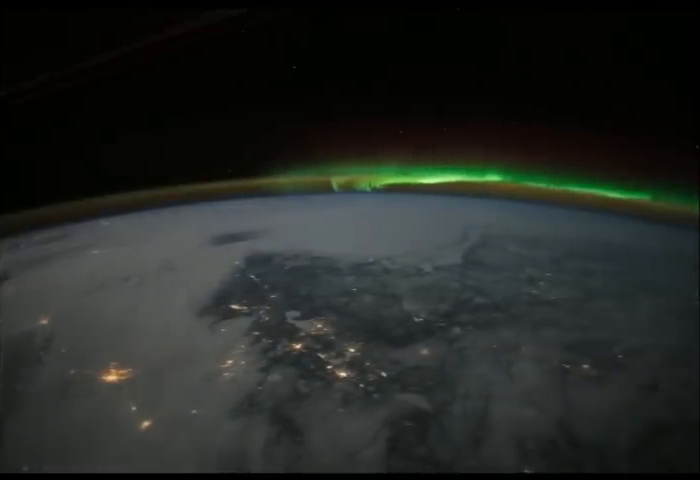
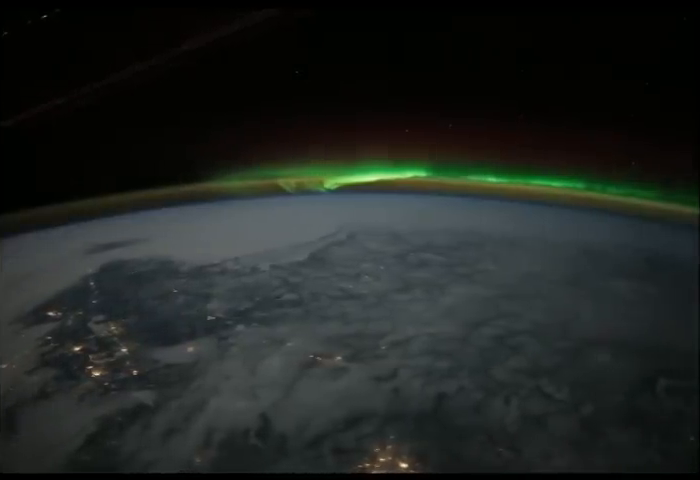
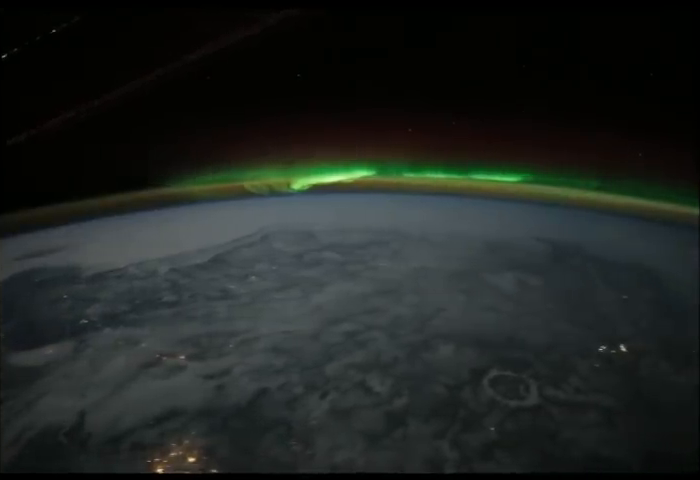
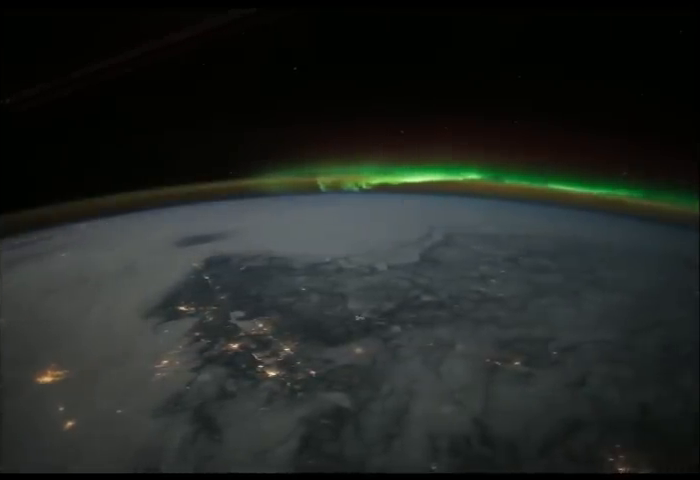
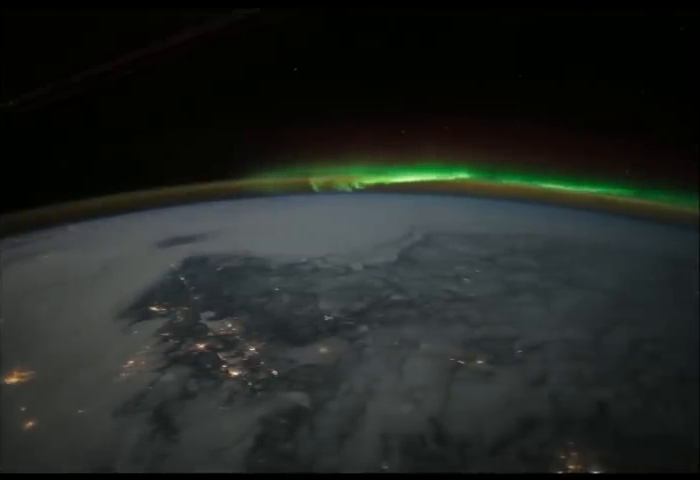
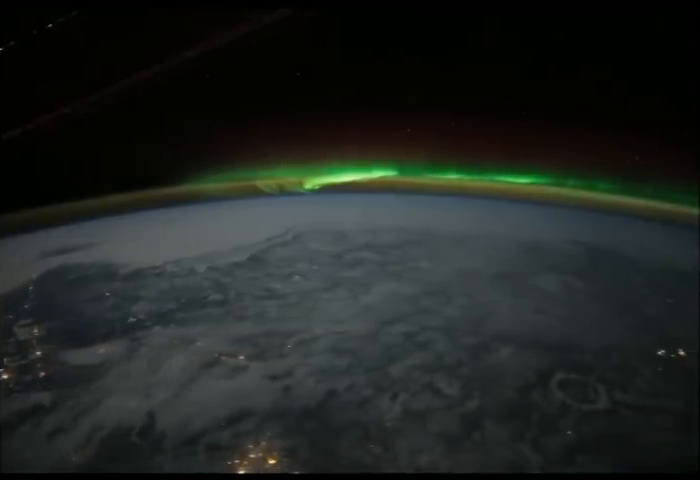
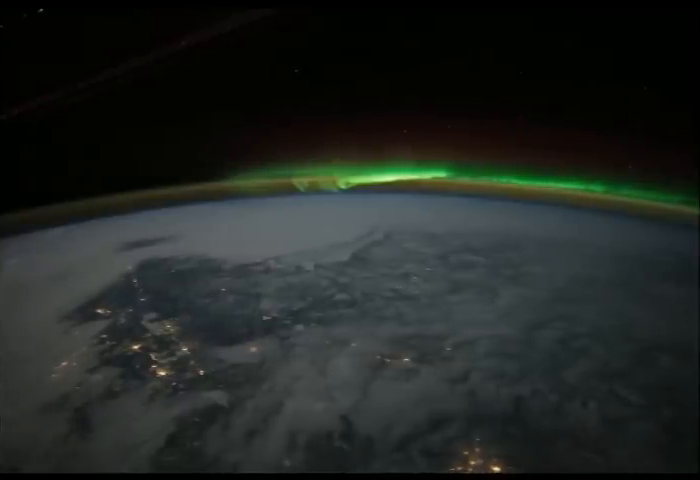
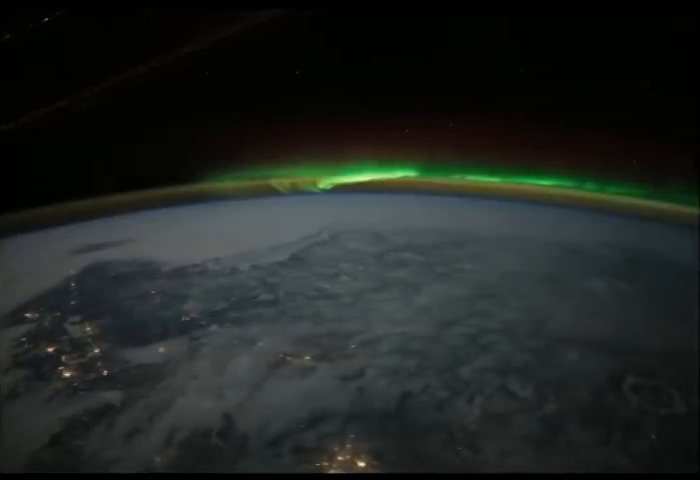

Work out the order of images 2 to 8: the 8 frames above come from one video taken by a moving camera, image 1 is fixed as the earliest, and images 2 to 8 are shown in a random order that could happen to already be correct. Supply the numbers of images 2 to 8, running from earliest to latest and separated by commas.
4, 5, 7, 2, 8, 6, 3
